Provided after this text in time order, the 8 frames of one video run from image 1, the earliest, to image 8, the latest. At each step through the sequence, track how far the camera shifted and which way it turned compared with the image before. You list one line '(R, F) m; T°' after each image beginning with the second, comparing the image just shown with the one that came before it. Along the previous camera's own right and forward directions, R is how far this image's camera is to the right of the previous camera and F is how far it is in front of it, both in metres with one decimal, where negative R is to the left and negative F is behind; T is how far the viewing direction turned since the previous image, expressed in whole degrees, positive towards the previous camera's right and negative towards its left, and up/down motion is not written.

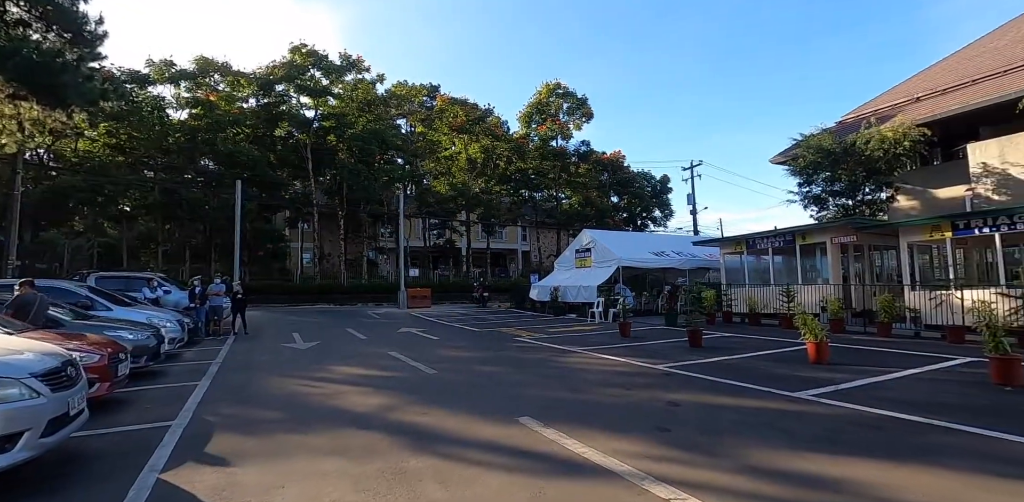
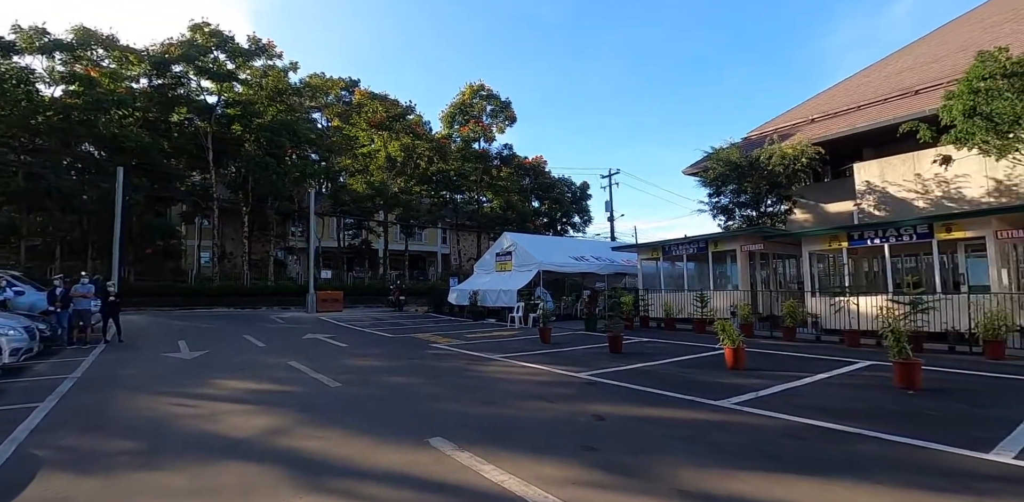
(+0.1, +0.6) m; +9°
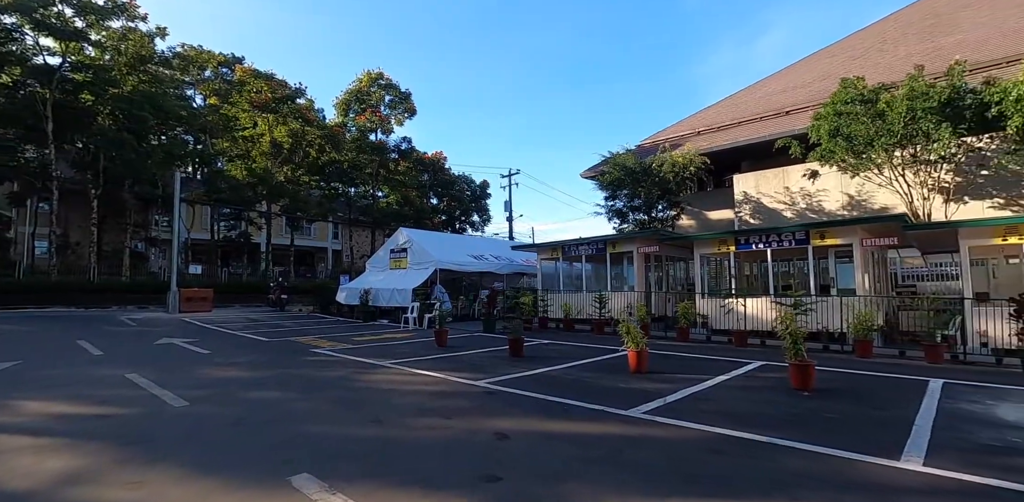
(0.0, +0.8) m; +11°
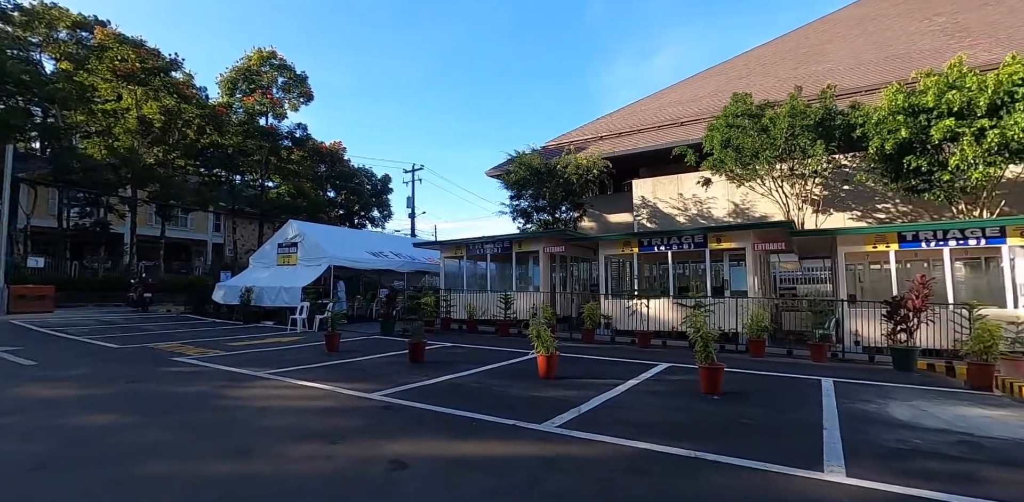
(0.0, +0.7) m; +11°
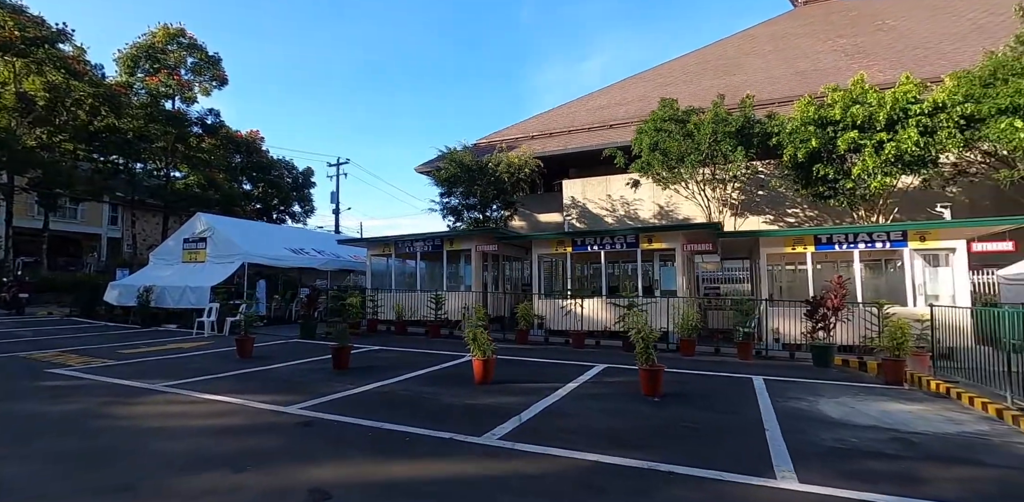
(-0.1, +0.4) m; +8°
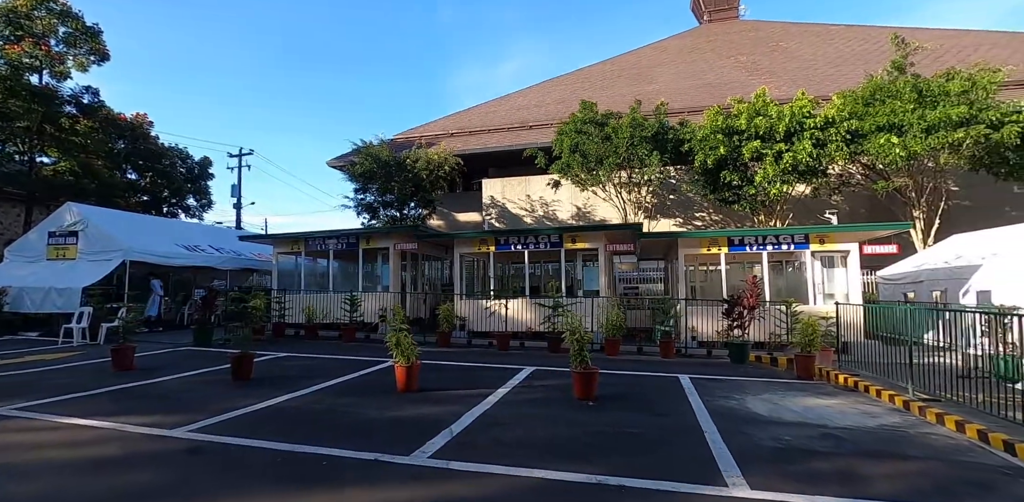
(-0.1, +0.4) m; +9°
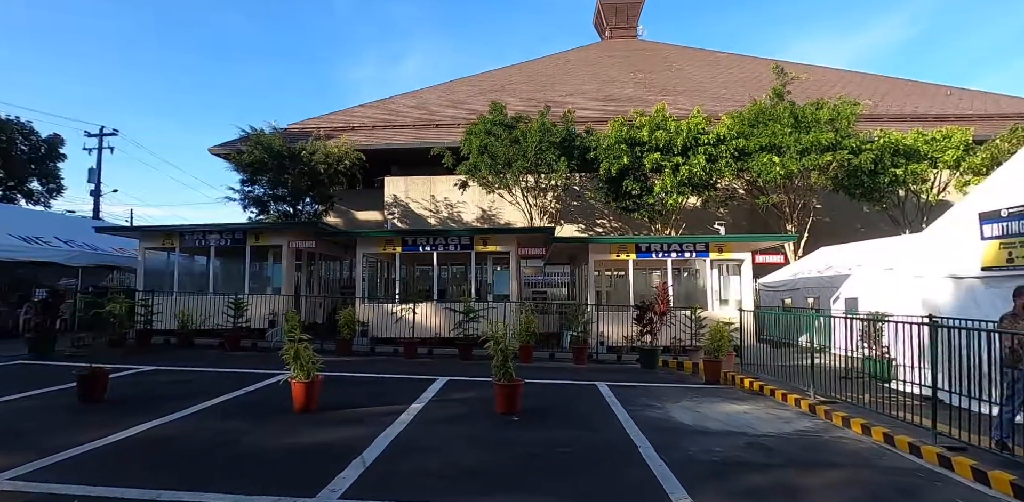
(-0.2, +0.5) m; +11°
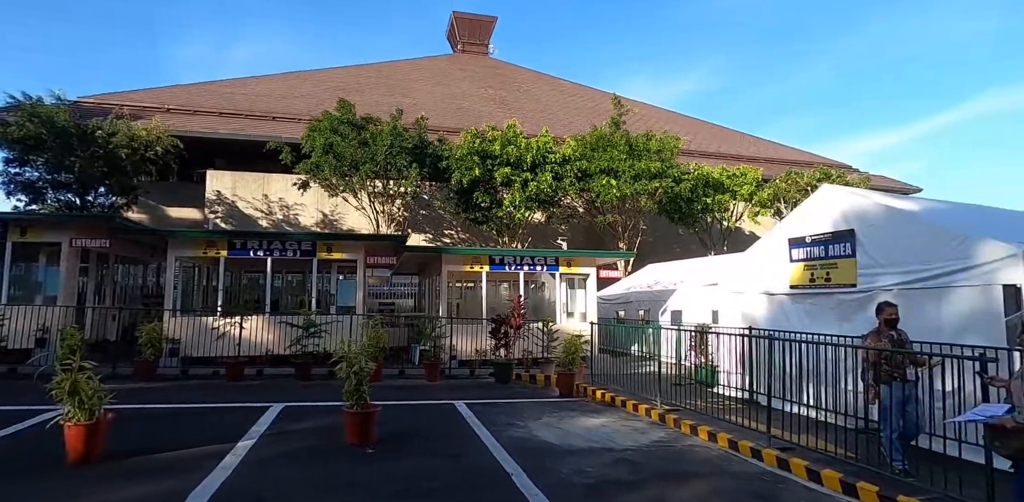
(-0.2, +0.5) m; +17°
